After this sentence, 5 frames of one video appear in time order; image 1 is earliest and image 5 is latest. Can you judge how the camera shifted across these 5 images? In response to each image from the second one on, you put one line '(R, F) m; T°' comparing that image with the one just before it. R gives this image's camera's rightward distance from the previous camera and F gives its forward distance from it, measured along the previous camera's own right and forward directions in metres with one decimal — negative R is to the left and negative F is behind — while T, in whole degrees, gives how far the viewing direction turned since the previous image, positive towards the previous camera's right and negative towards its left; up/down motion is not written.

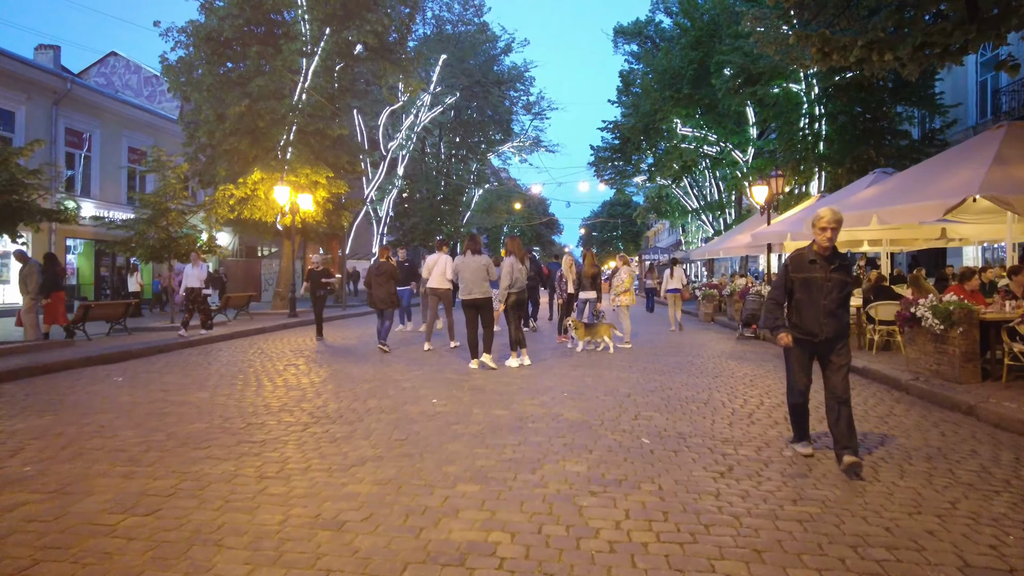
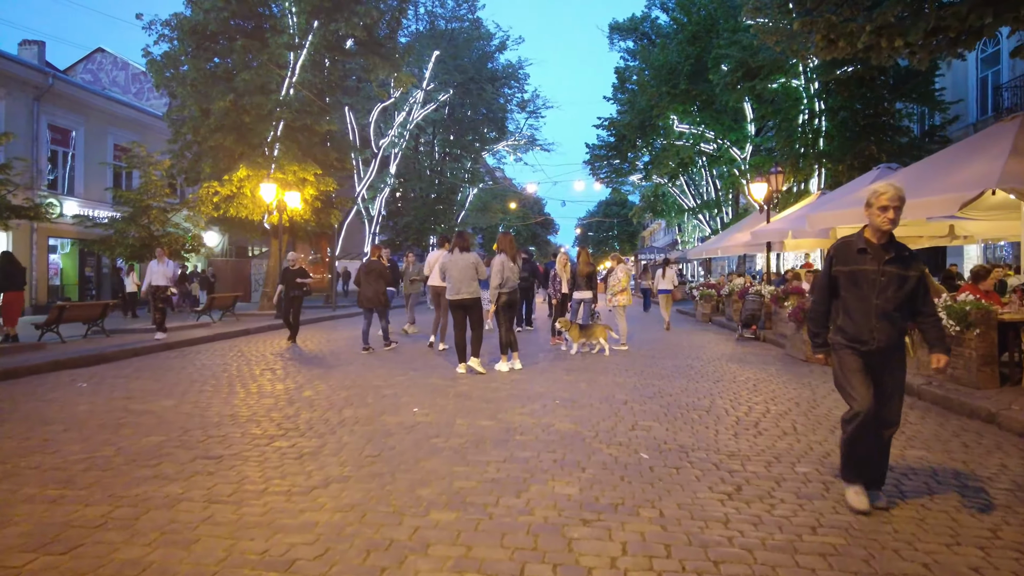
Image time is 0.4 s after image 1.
(+0.1, +0.5) m; 0°
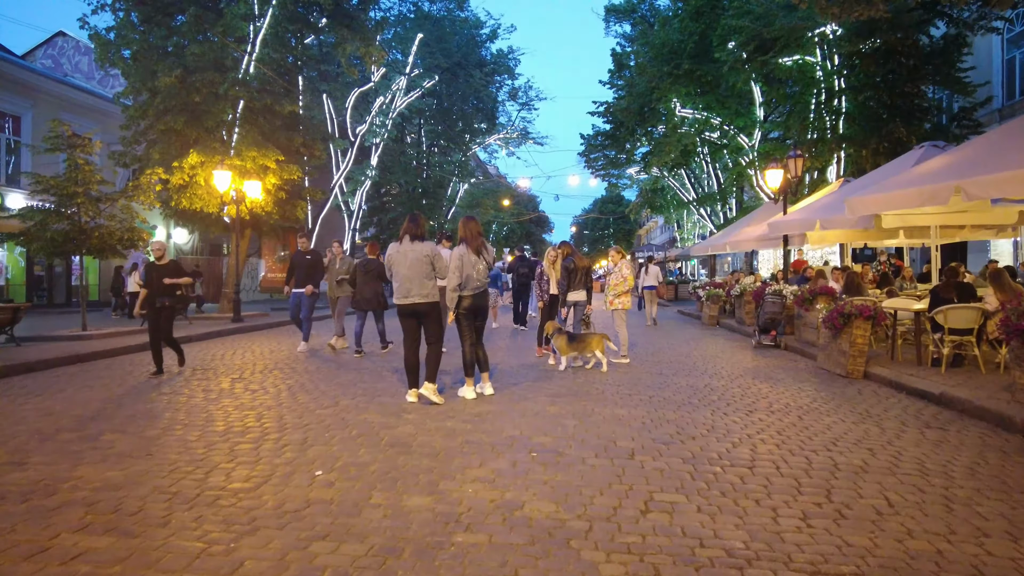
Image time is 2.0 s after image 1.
(+0.3, +2.2) m; 0°
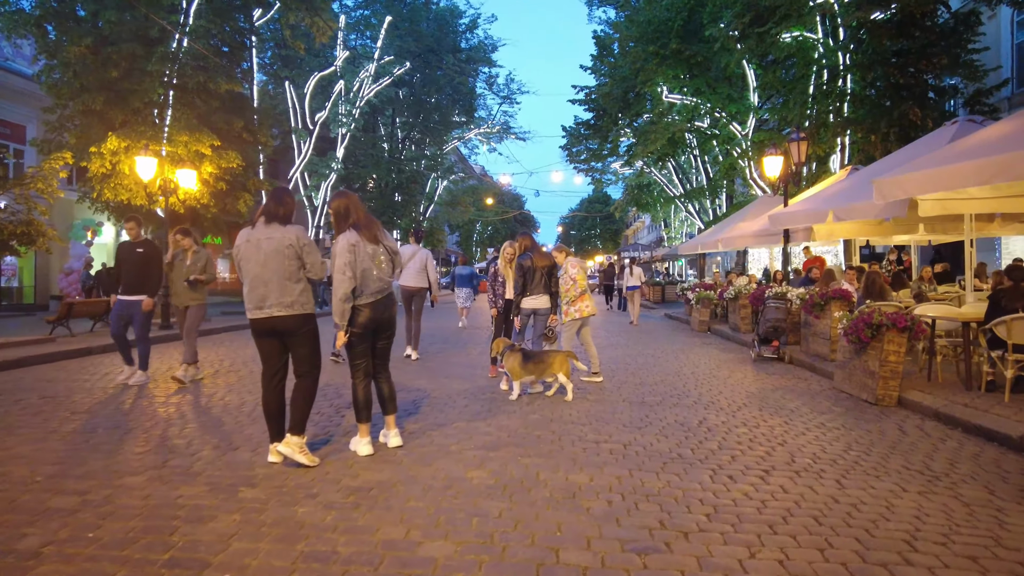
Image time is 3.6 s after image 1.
(+0.6, +2.1) m; +1°
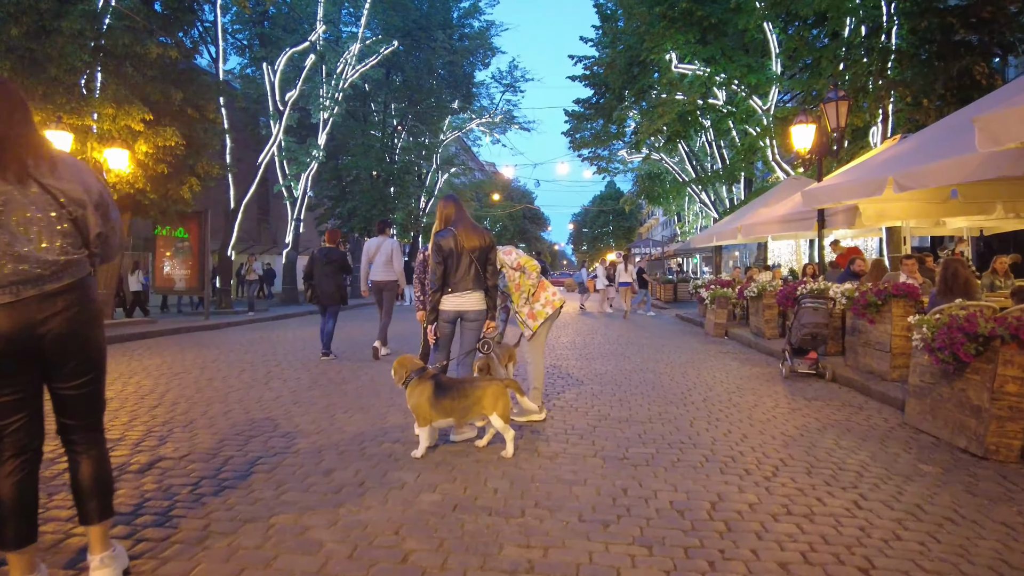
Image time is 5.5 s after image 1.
(+0.8, +2.6) m; -1°
